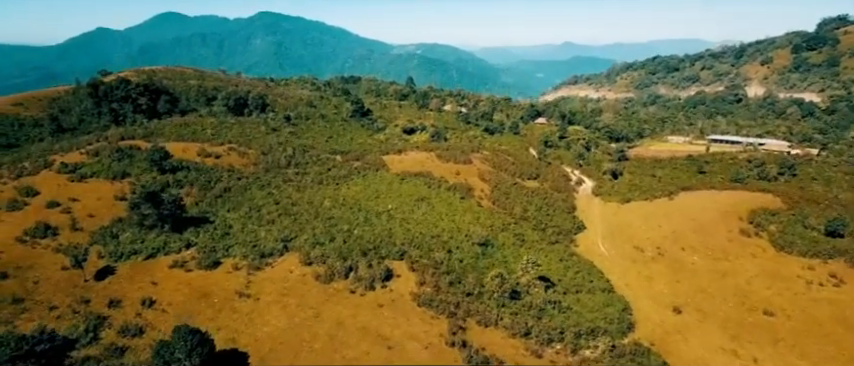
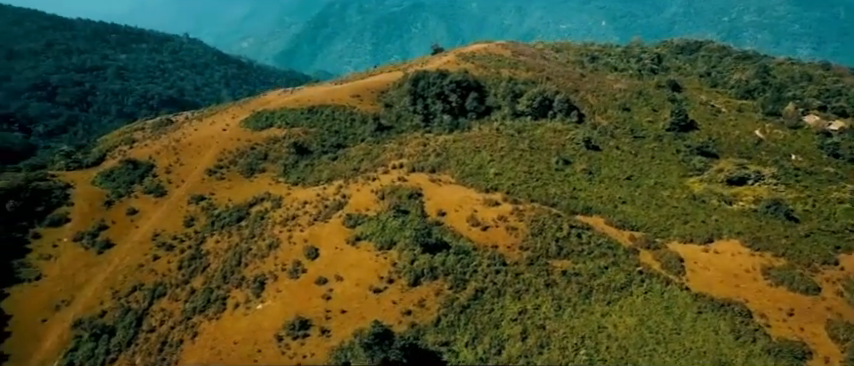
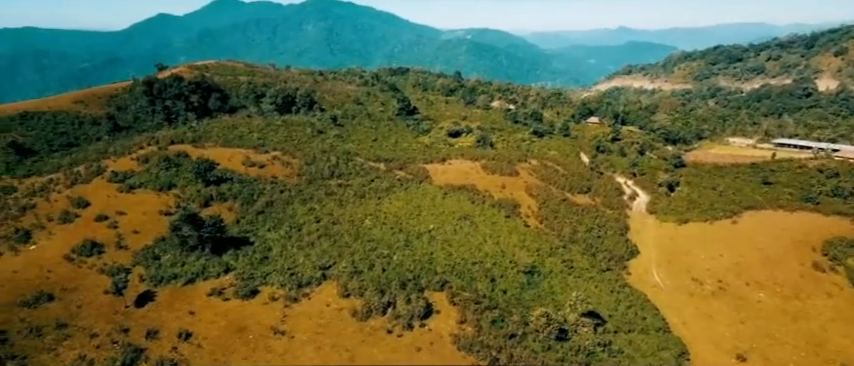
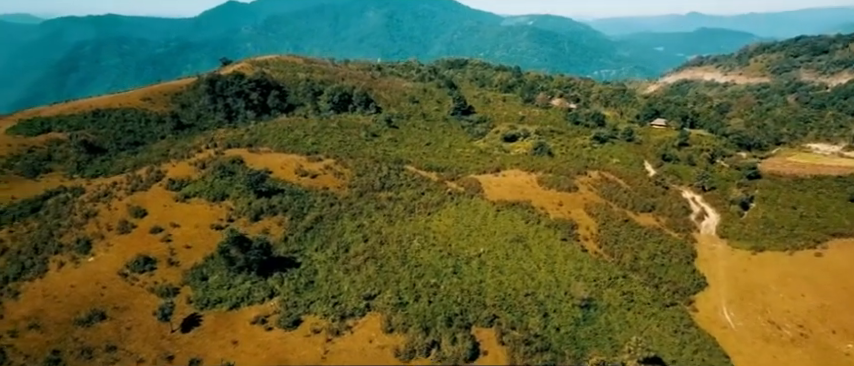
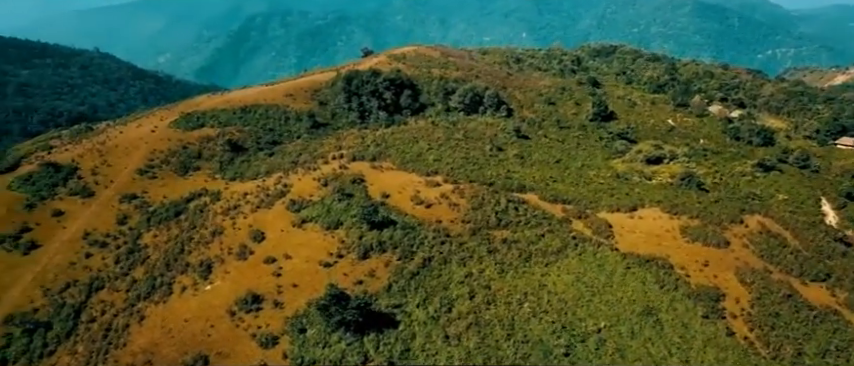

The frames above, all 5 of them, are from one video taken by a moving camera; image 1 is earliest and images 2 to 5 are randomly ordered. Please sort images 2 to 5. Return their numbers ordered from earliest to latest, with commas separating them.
3, 4, 5, 2
